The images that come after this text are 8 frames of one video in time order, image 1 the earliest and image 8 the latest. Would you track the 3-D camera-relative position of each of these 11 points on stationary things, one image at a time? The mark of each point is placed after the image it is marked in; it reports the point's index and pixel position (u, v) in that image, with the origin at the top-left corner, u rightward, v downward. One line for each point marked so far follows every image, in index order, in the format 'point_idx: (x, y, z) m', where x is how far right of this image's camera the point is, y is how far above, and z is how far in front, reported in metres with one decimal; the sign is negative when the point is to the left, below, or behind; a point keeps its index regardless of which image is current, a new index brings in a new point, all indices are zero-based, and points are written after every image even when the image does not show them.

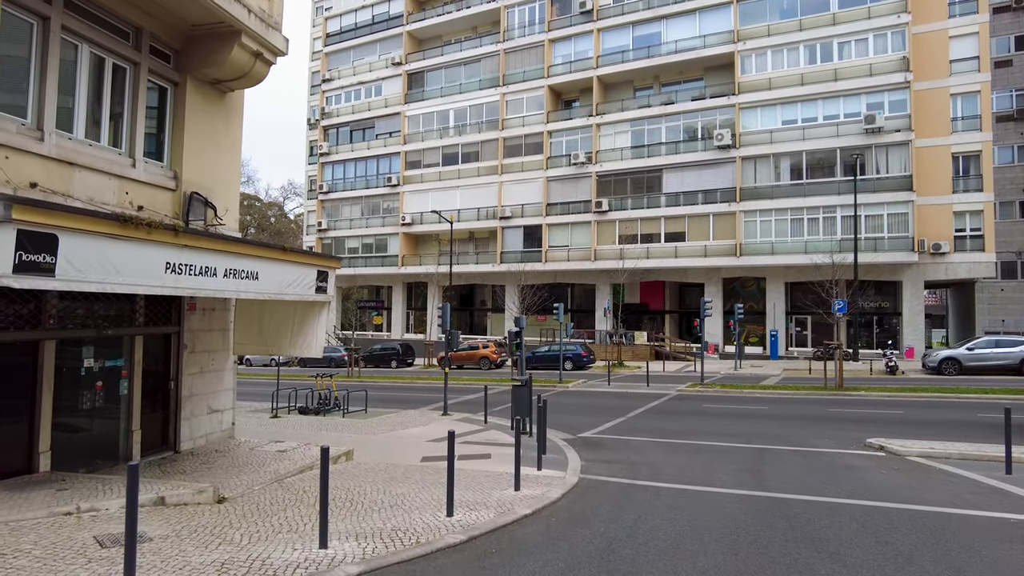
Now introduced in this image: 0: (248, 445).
0: (-4.2, -2.5, +10.2) m
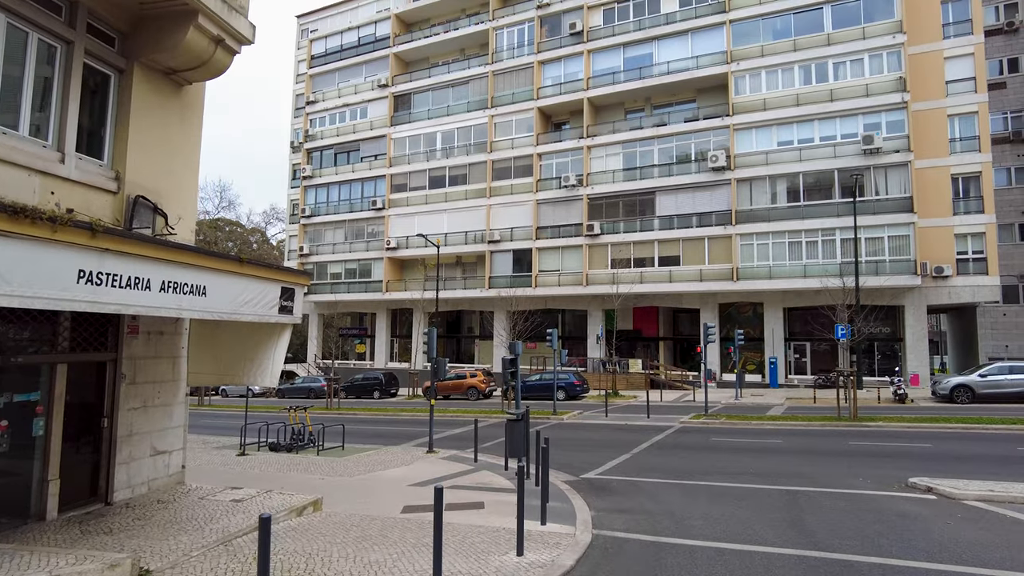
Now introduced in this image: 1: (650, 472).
0: (-4.2, -2.8, +8.7) m
1: (+2.5, -3.4, +11.9) m
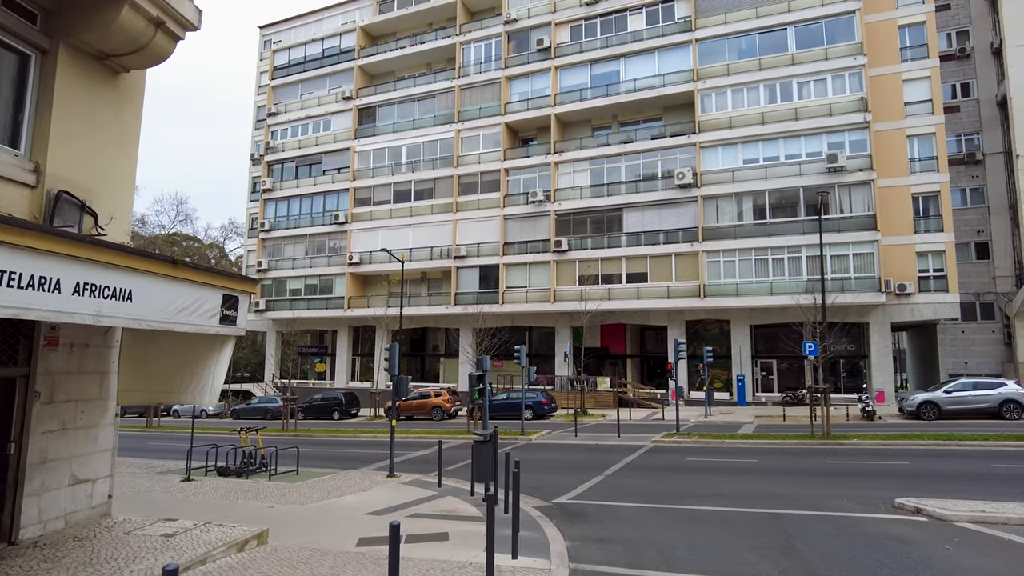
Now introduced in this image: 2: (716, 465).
0: (-4.6, -2.9, +7.7) m
1: (+2.0, -3.6, +11.2) m
2: (+4.5, -3.9, +14.2) m
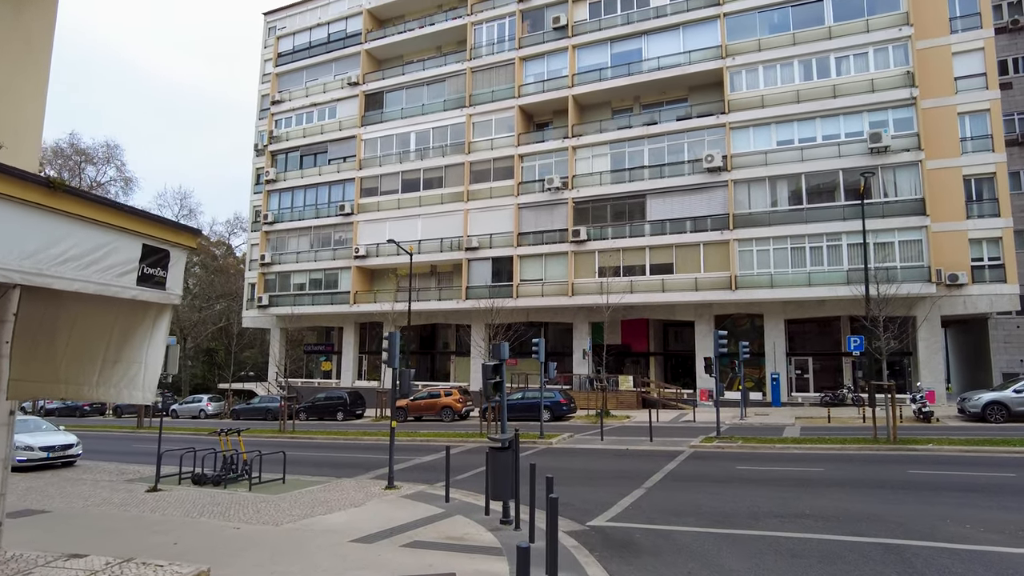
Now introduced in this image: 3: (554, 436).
0: (-4.3, -2.4, +5.6) m
1: (+2.3, -3.2, +9.0) m
2: (+4.9, -3.5, +12.0) m
3: (+1.2, -4.2, +18.5) m
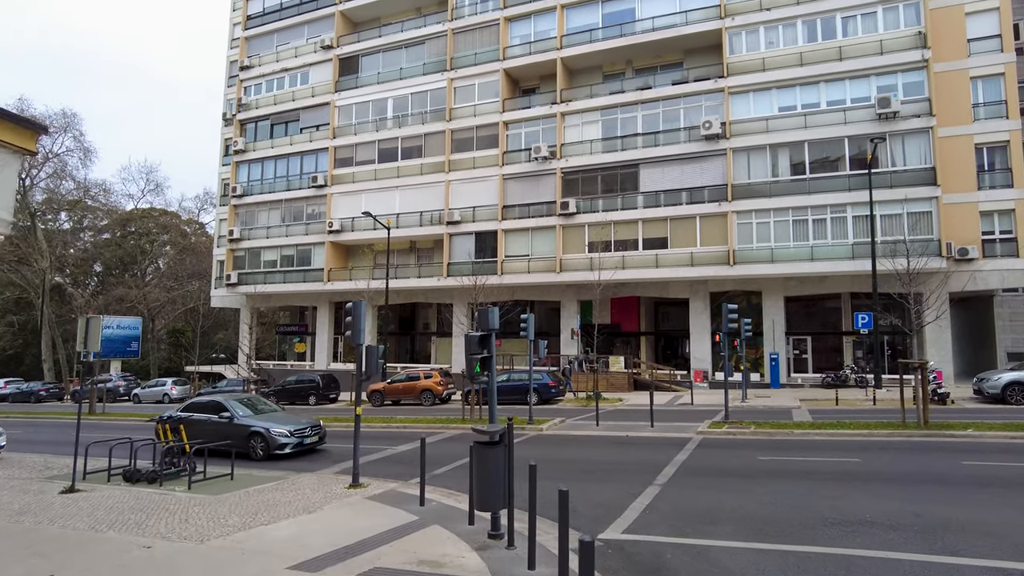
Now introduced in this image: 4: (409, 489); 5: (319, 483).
0: (-4.3, -2.0, +3.6) m
1: (+2.2, -2.6, +7.2) m
2: (+4.7, -2.8, +10.3) m
3: (+0.8, -3.5, +16.7) m
4: (-1.5, -3.0, +9.5) m
5: (-3.1, -3.1, +10.3) m
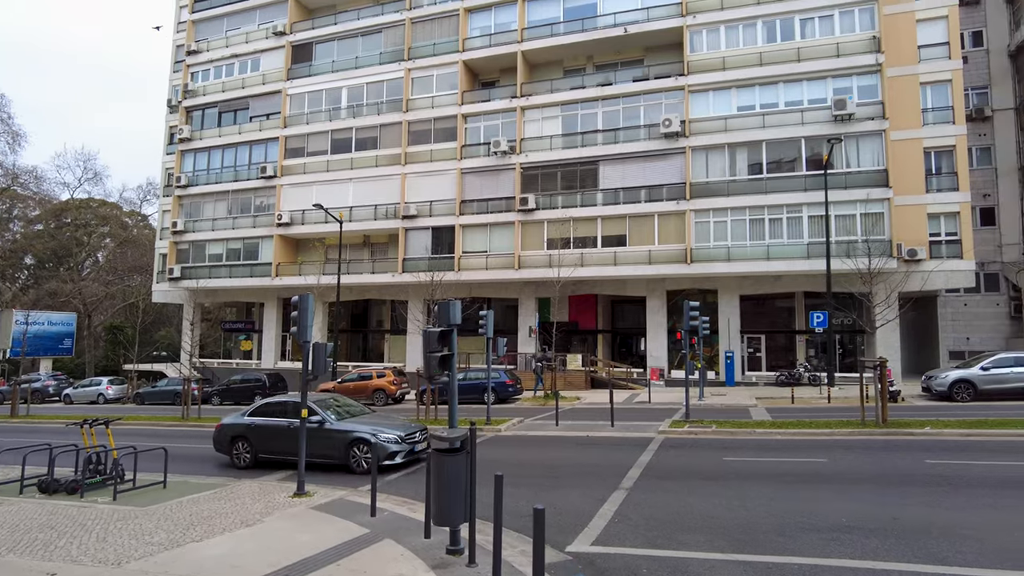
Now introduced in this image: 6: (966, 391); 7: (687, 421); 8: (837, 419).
0: (-4.5, -1.8, +2.7) m
1: (+1.8, -2.5, +6.8) m
2: (+4.1, -2.8, +10.0) m
3: (-0.2, -3.3, +16.1) m
4: (-2.1, -2.8, +8.8) m
5: (-3.7, -3.0, +9.5) m
6: (+13.8, -3.1, +19.6) m
7: (+4.3, -3.3, +15.9) m
8: (+7.6, -3.1, +15.0) m
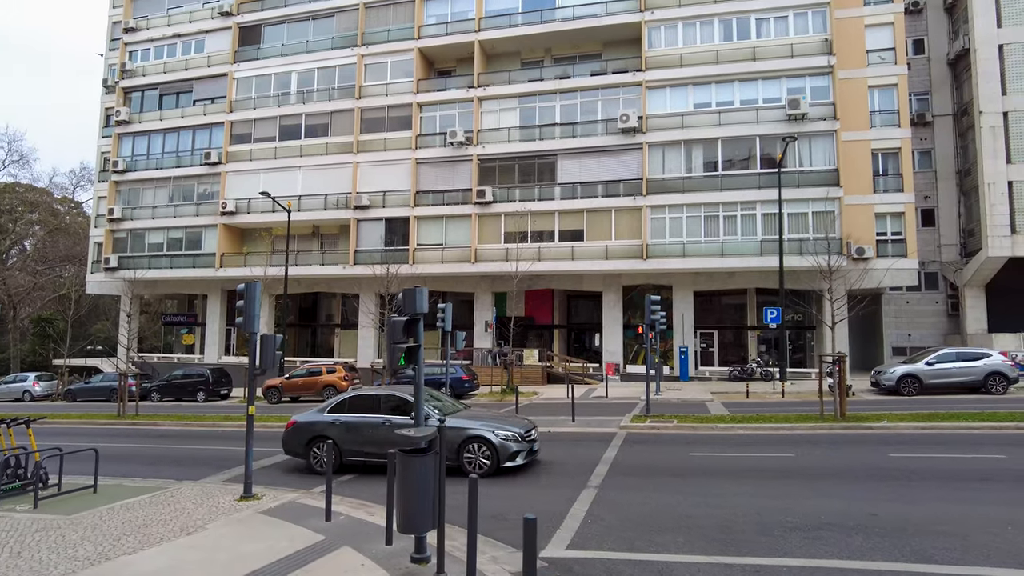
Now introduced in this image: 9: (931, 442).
0: (-4.5, -1.7, +2.0) m
1: (+1.5, -2.4, +6.5) m
2: (+3.5, -2.7, +9.9) m
3: (-1.2, -3.2, +15.7) m
4: (-2.5, -2.7, +8.2) m
5: (-4.2, -2.8, +8.8) m
6: (+12.5, -3.0, +20.1) m
7: (+3.3, -3.1, +15.8) m
8: (+6.6, -3.0, +15.1) m
9: (+7.2, -2.7, +11.1) m
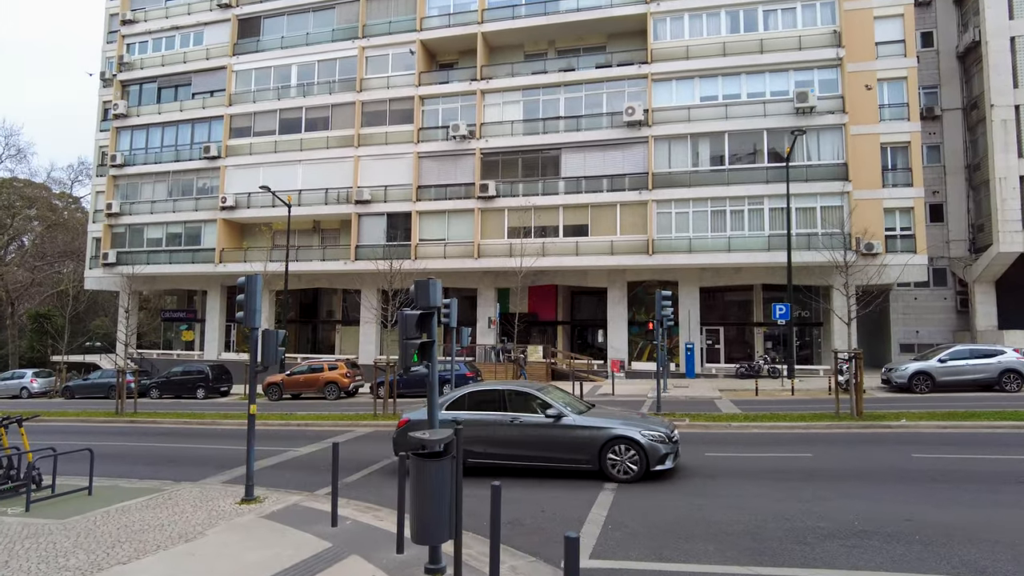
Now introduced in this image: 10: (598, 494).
0: (-4.3, -1.7, +1.6) m
1: (+1.6, -2.4, +6.1) m
2: (+3.7, -2.6, +9.5) m
3: (-1.1, -3.0, +15.3) m
4: (-2.4, -2.6, +7.8) m
5: (-4.0, -2.7, +8.4) m
6: (+12.7, -2.9, +19.8) m
7: (+3.5, -3.0, +15.4) m
8: (+6.8, -2.9, +14.8) m
9: (+7.4, -2.6, +10.8) m
10: (+1.0, -2.6, +8.1) m
